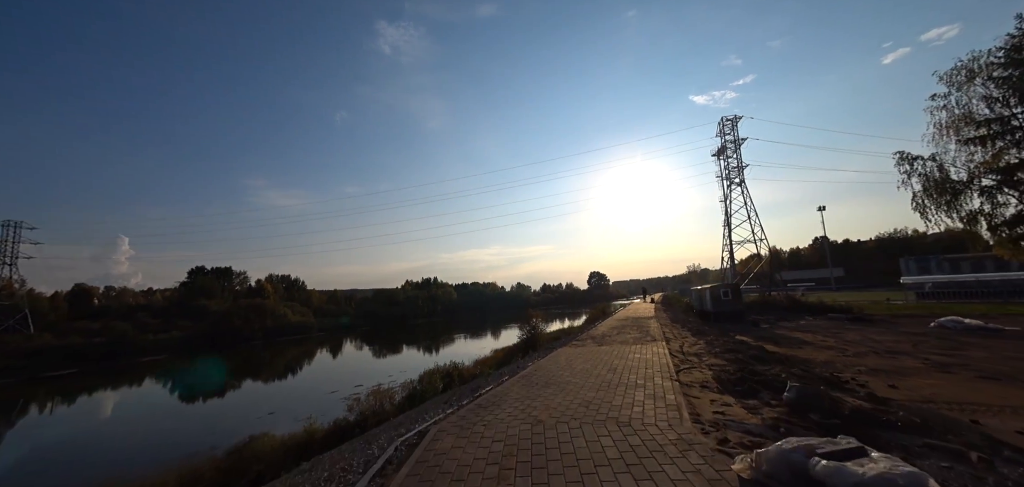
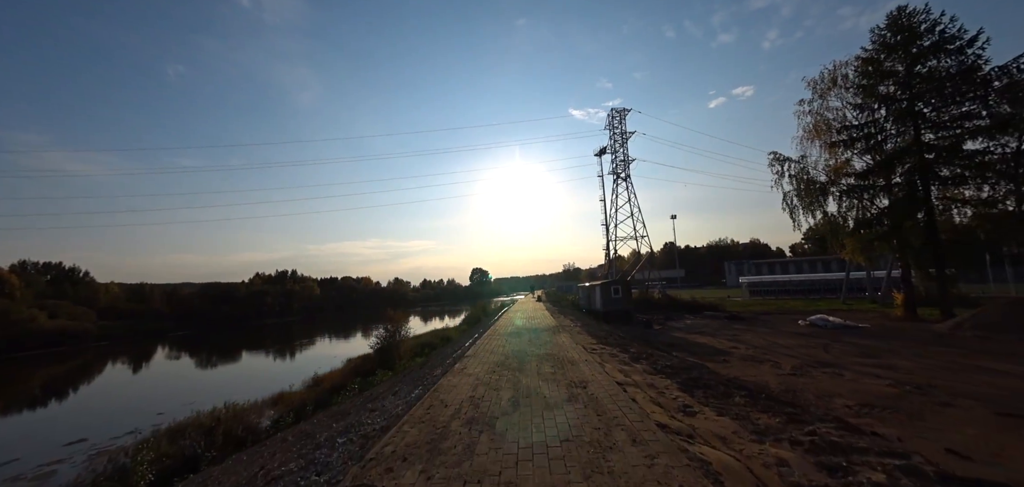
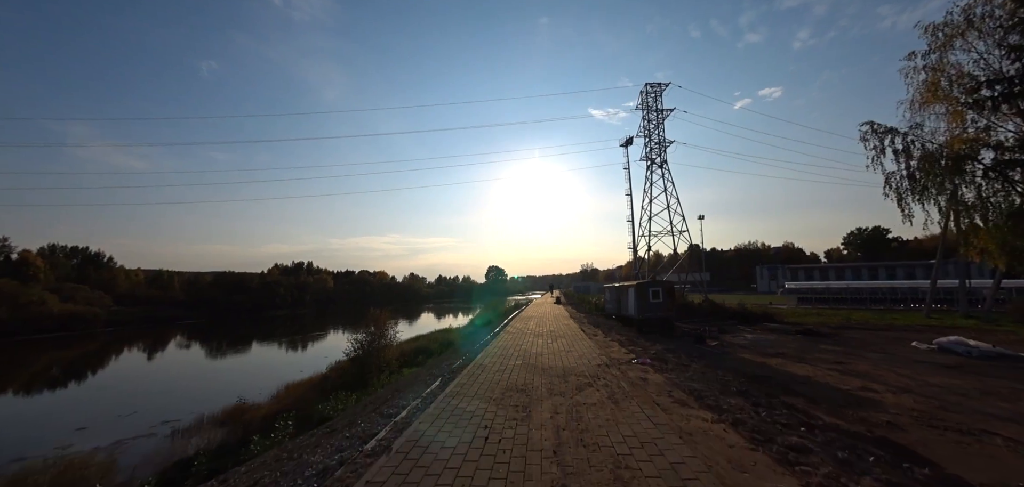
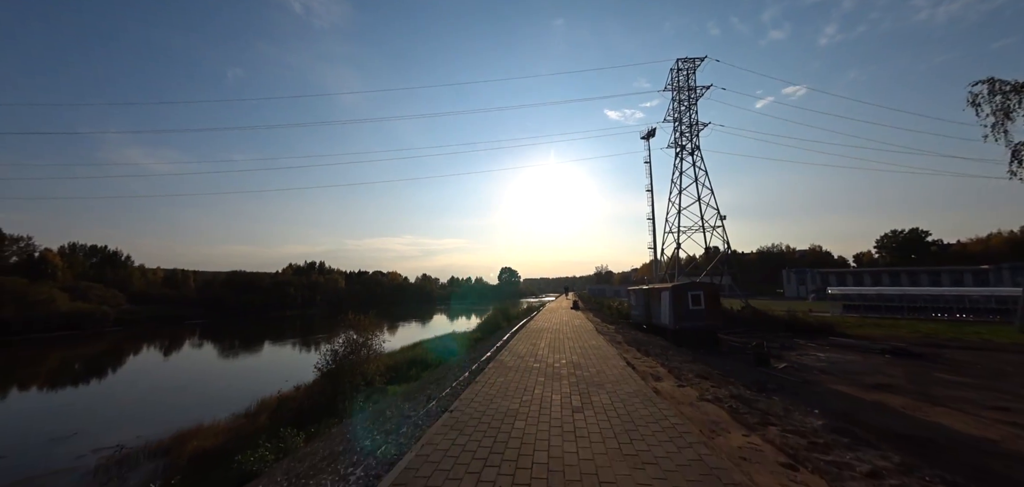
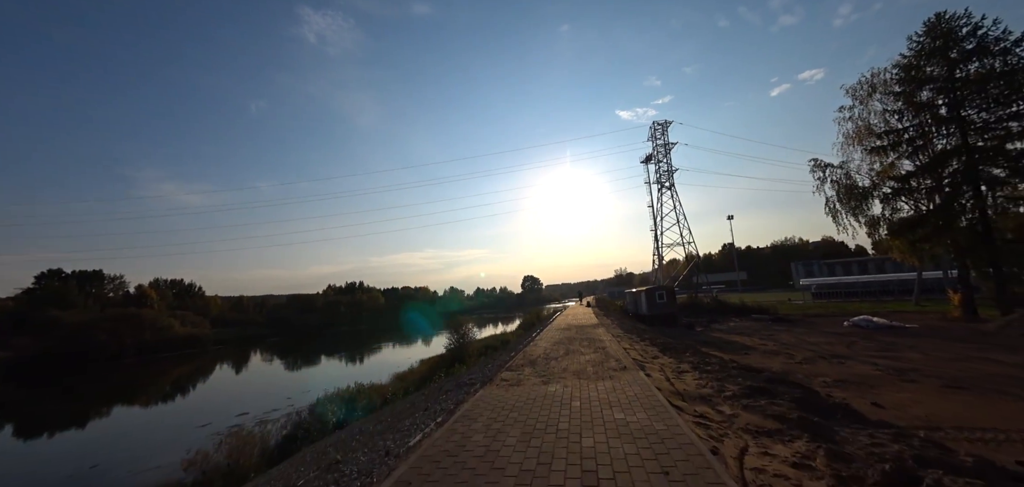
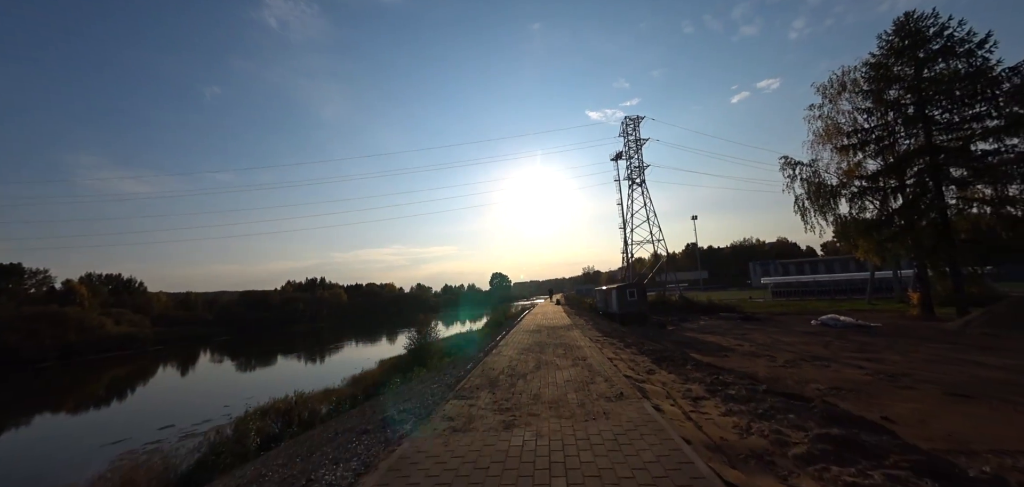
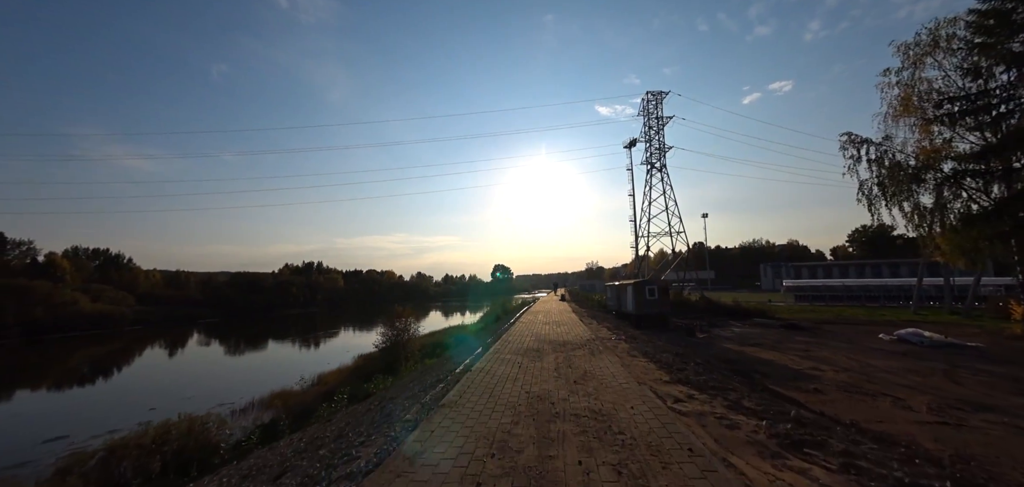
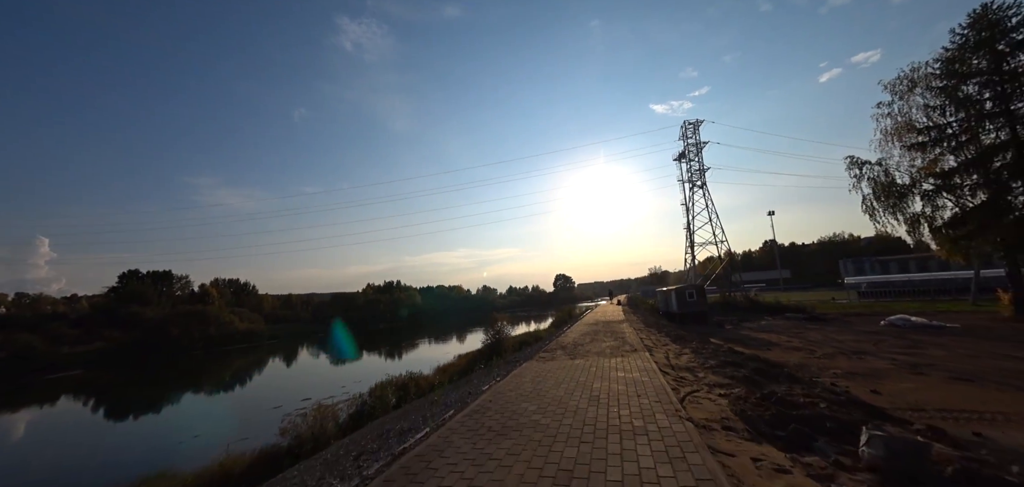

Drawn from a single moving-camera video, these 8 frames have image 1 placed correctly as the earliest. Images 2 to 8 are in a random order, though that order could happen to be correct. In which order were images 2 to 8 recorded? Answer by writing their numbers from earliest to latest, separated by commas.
8, 5, 6, 2, 7, 3, 4
